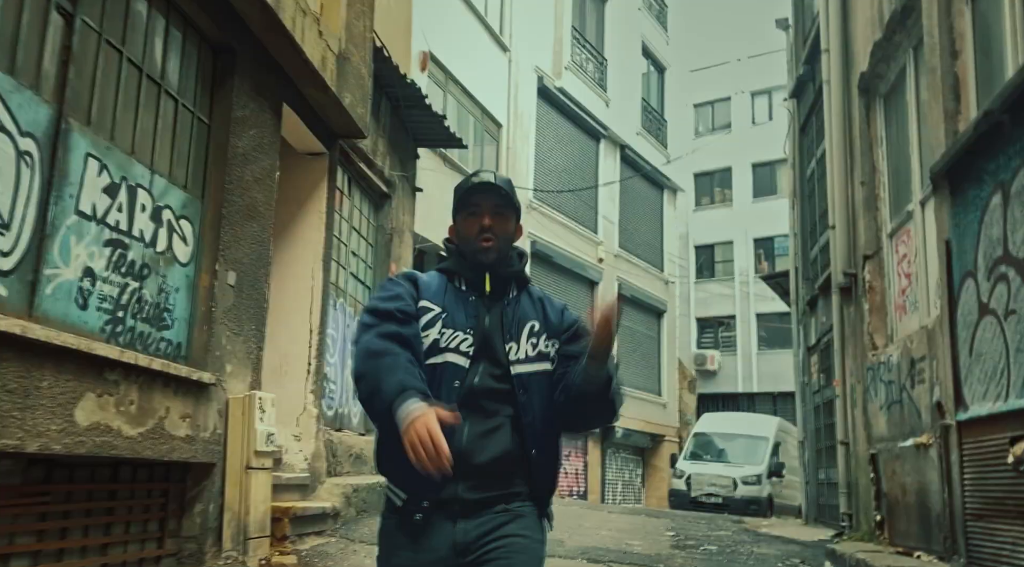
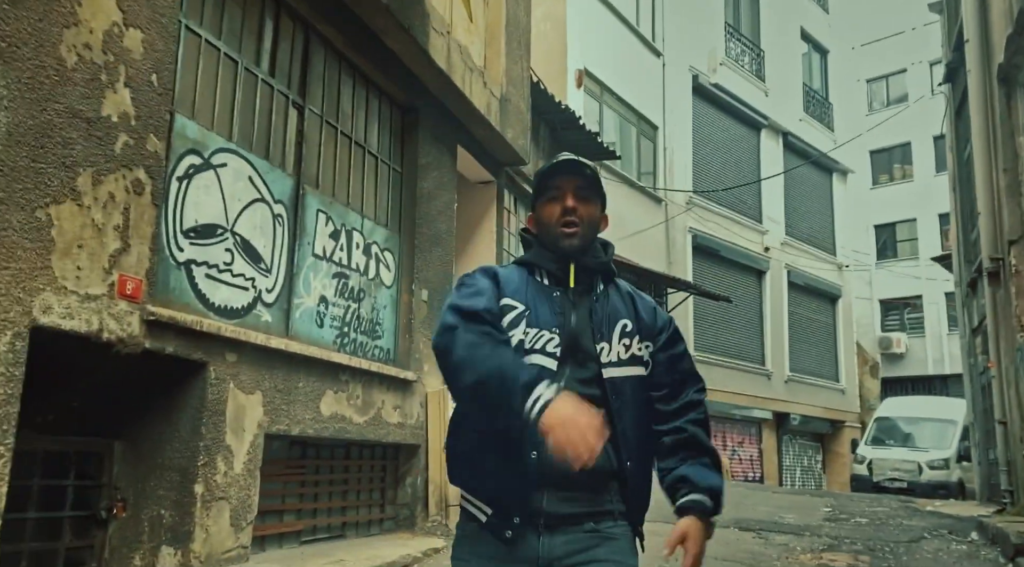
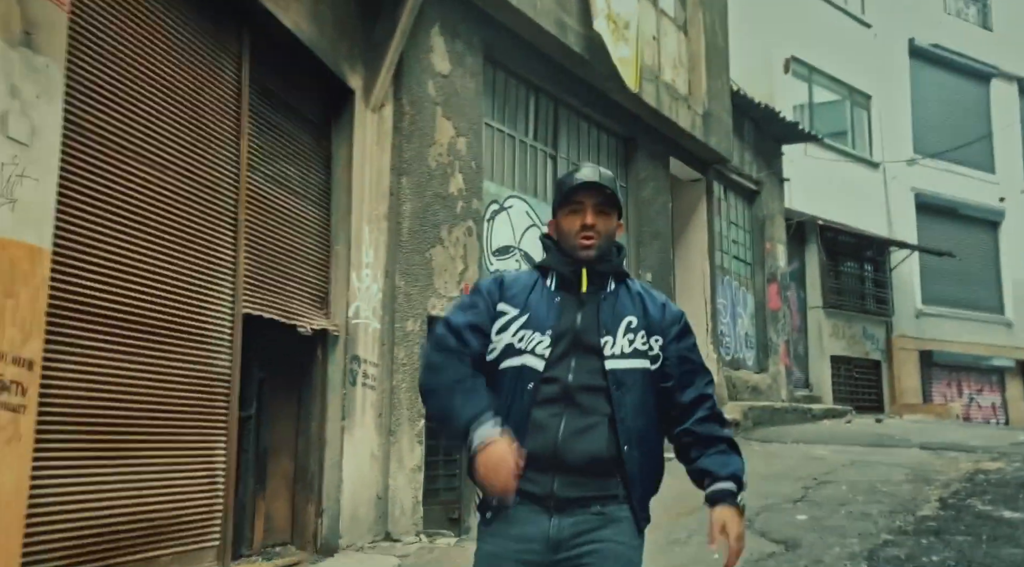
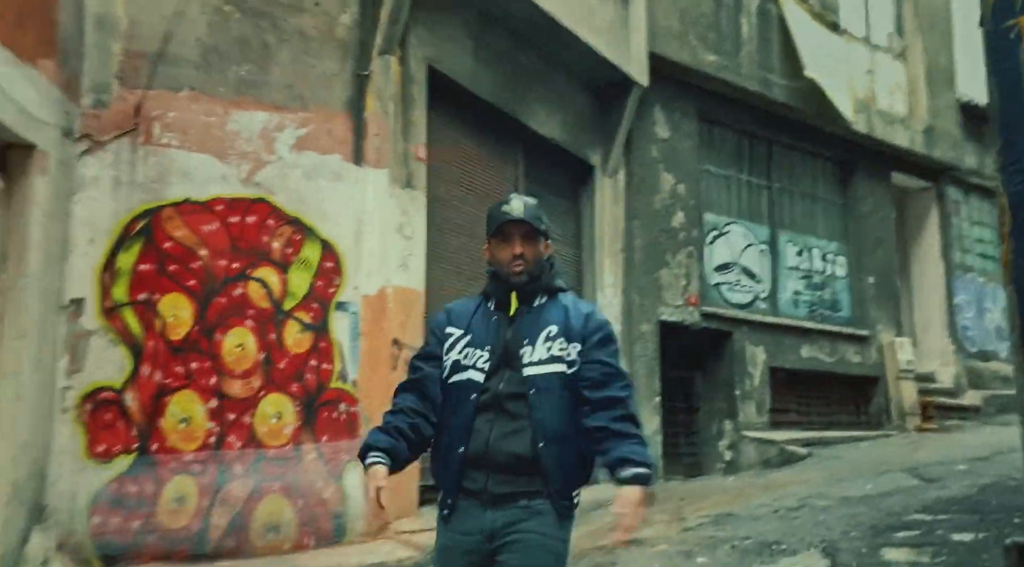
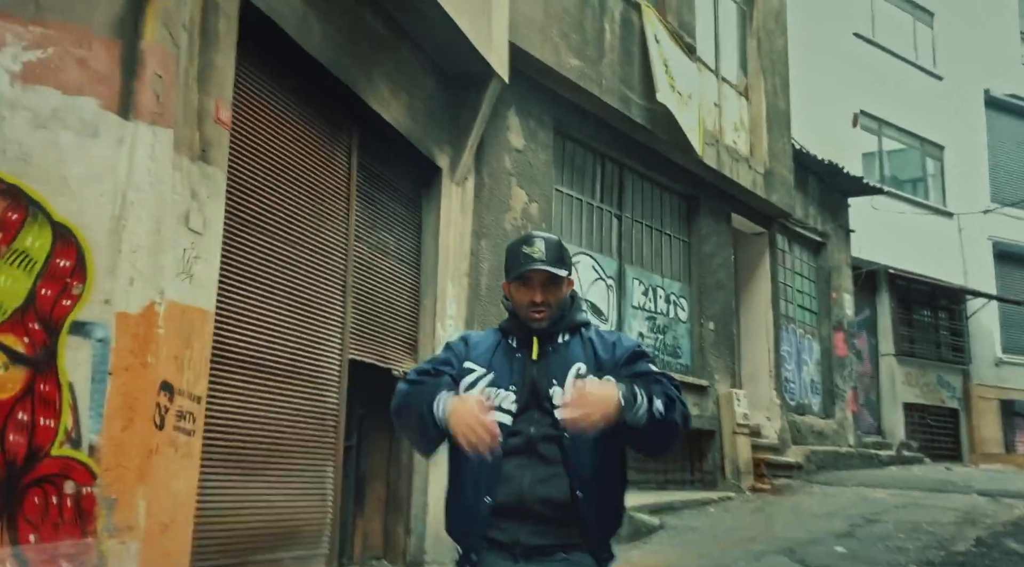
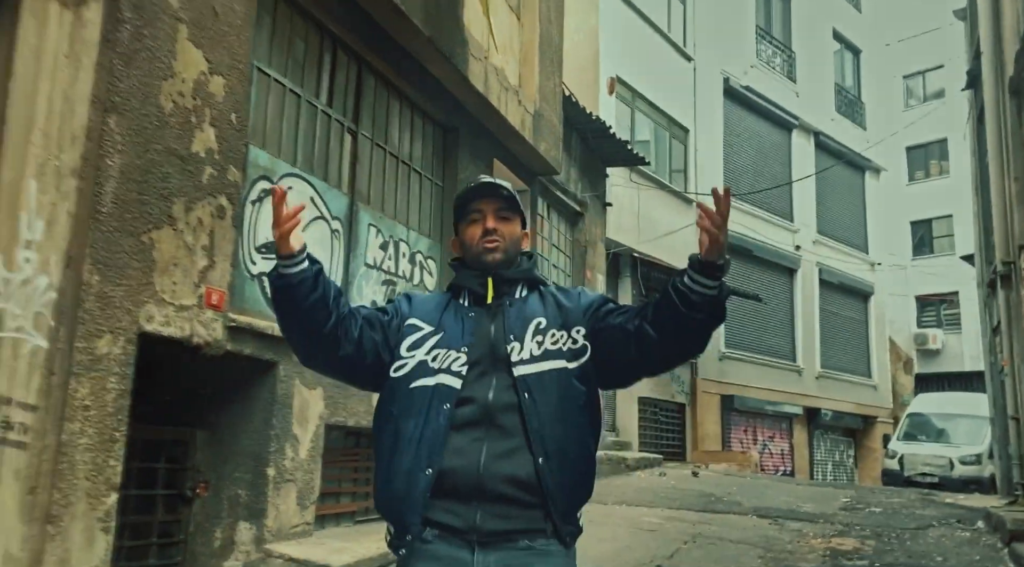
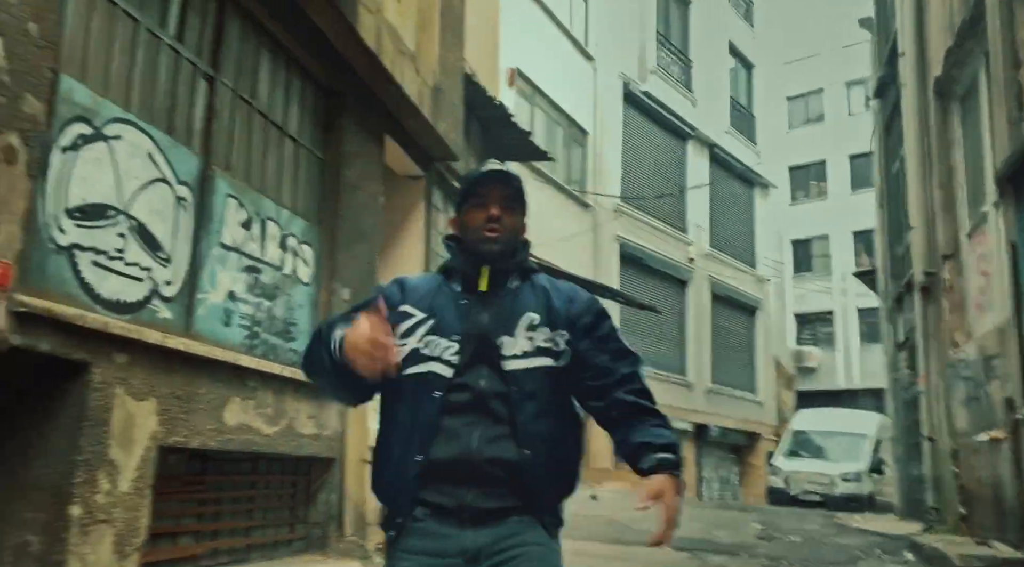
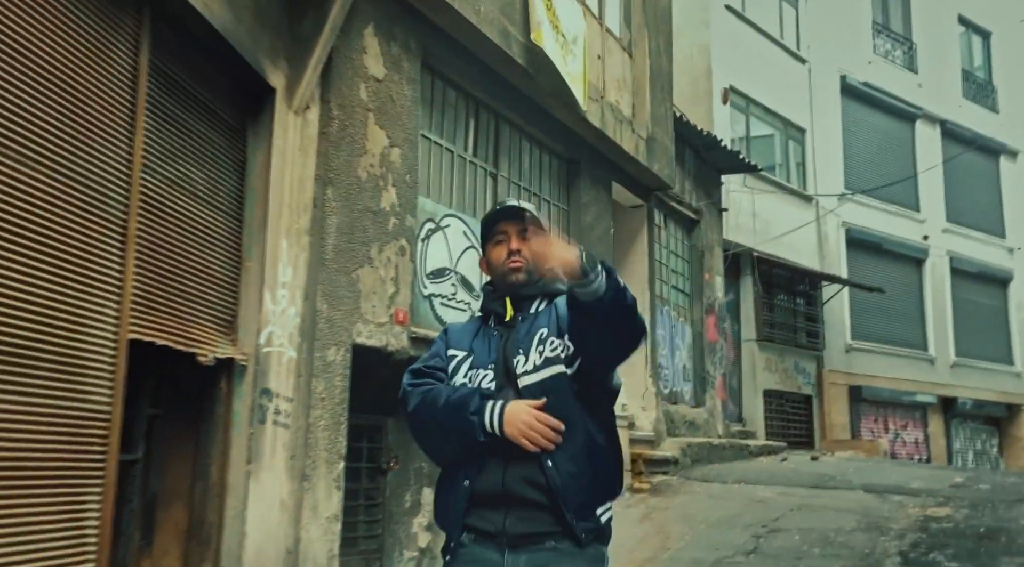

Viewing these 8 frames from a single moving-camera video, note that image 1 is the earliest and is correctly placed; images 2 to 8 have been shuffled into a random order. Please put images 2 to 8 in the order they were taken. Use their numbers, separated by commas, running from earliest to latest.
7, 2, 6, 8, 3, 5, 4
